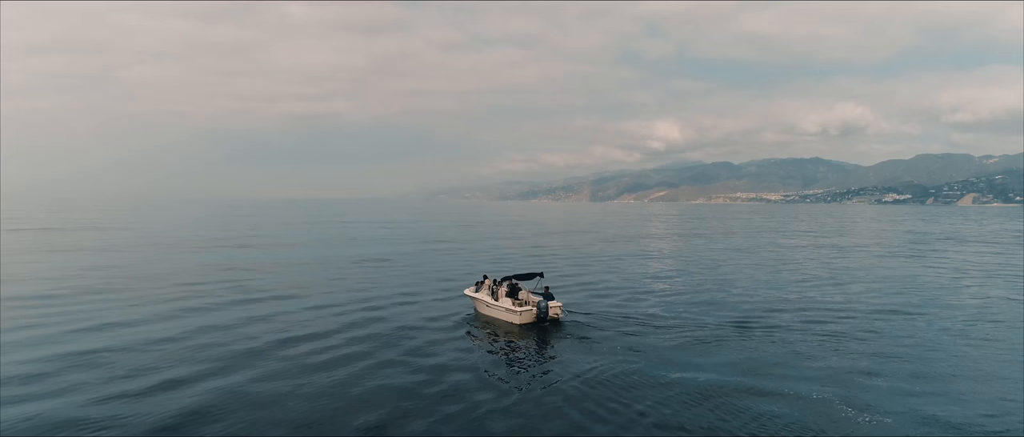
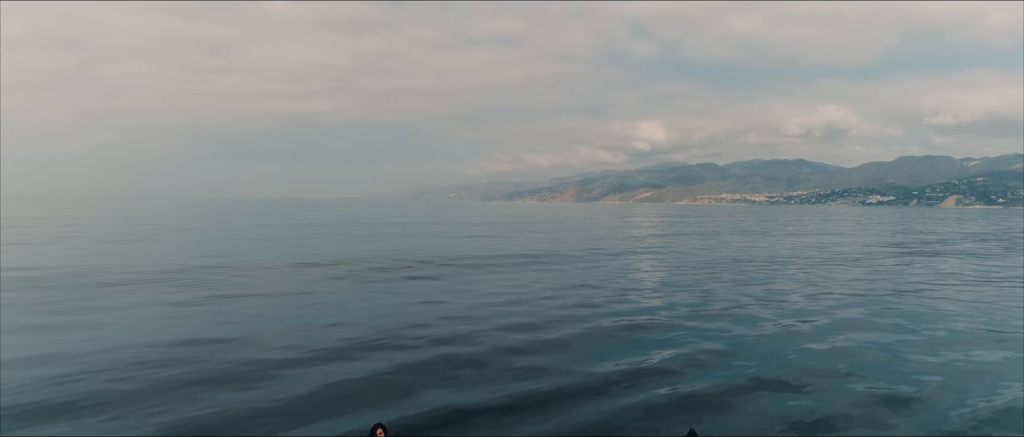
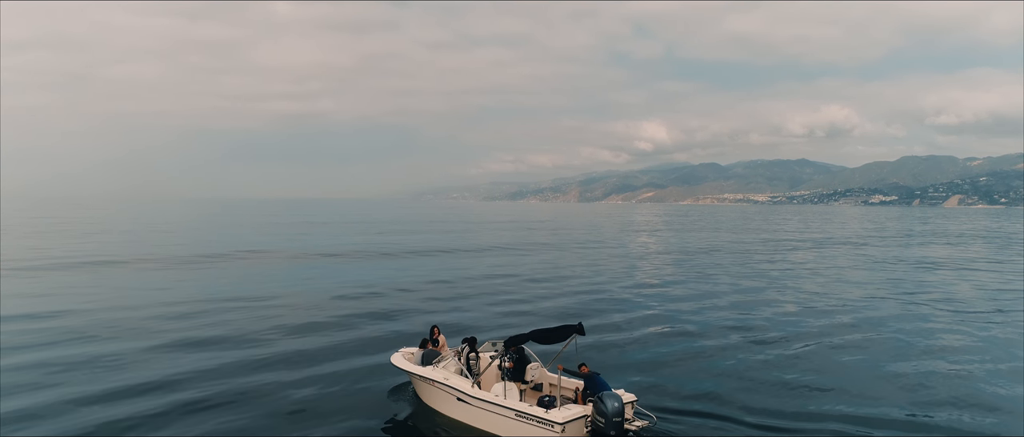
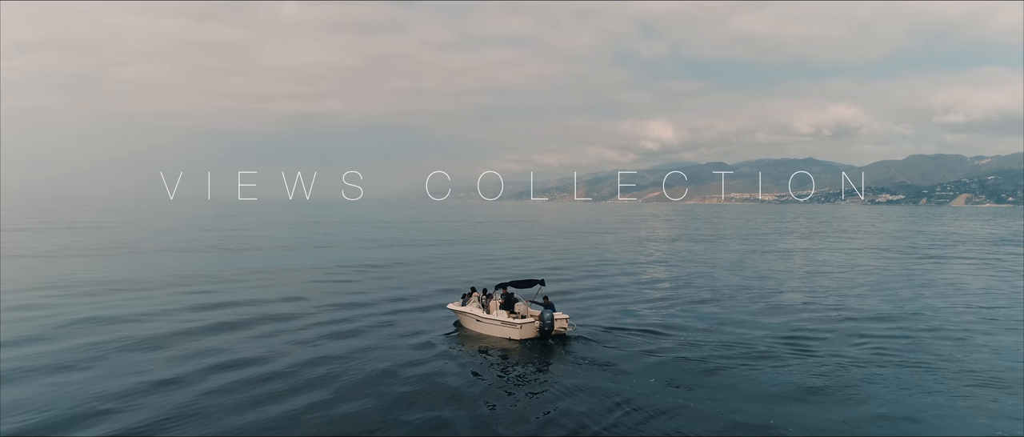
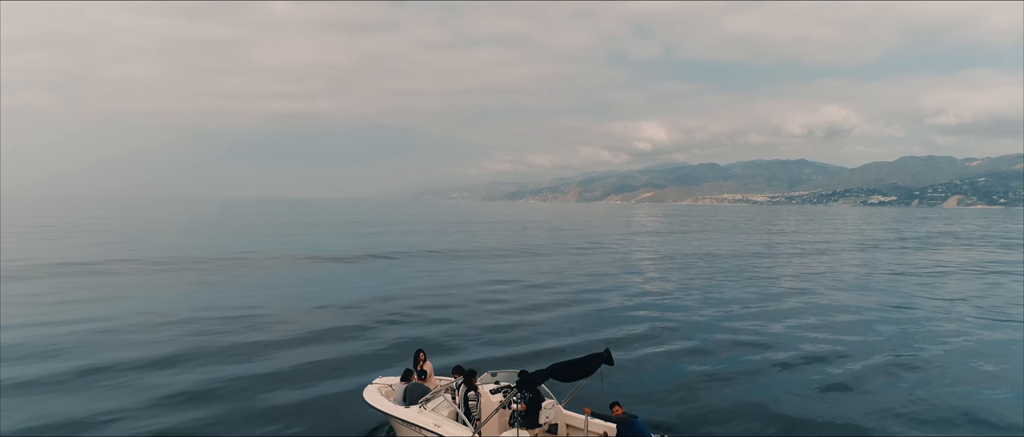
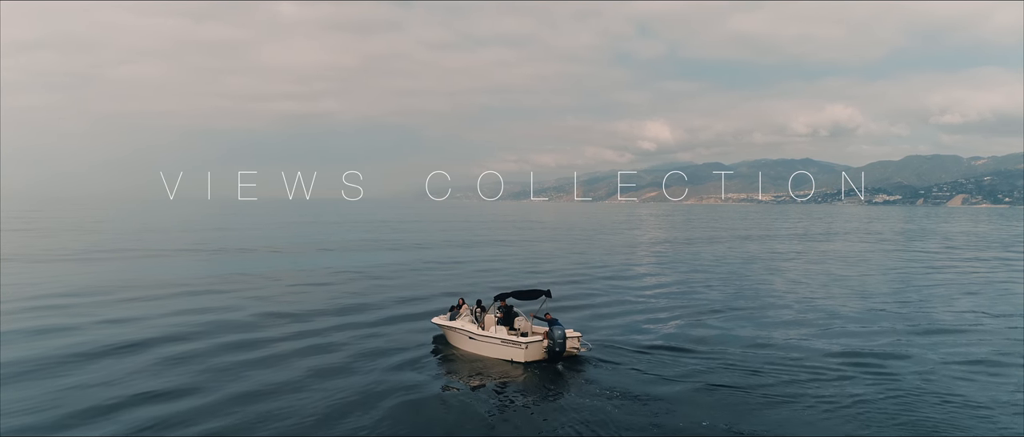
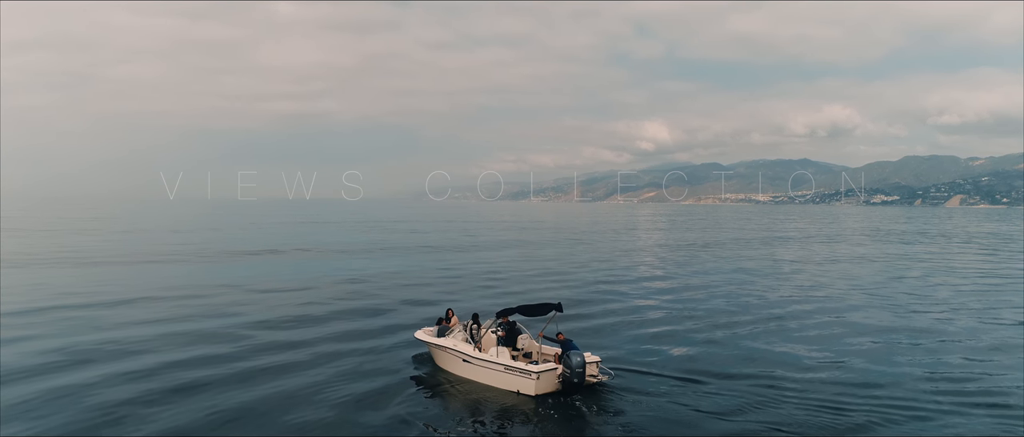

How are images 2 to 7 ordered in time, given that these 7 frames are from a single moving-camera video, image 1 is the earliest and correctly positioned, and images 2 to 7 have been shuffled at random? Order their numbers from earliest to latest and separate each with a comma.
4, 6, 7, 3, 5, 2
